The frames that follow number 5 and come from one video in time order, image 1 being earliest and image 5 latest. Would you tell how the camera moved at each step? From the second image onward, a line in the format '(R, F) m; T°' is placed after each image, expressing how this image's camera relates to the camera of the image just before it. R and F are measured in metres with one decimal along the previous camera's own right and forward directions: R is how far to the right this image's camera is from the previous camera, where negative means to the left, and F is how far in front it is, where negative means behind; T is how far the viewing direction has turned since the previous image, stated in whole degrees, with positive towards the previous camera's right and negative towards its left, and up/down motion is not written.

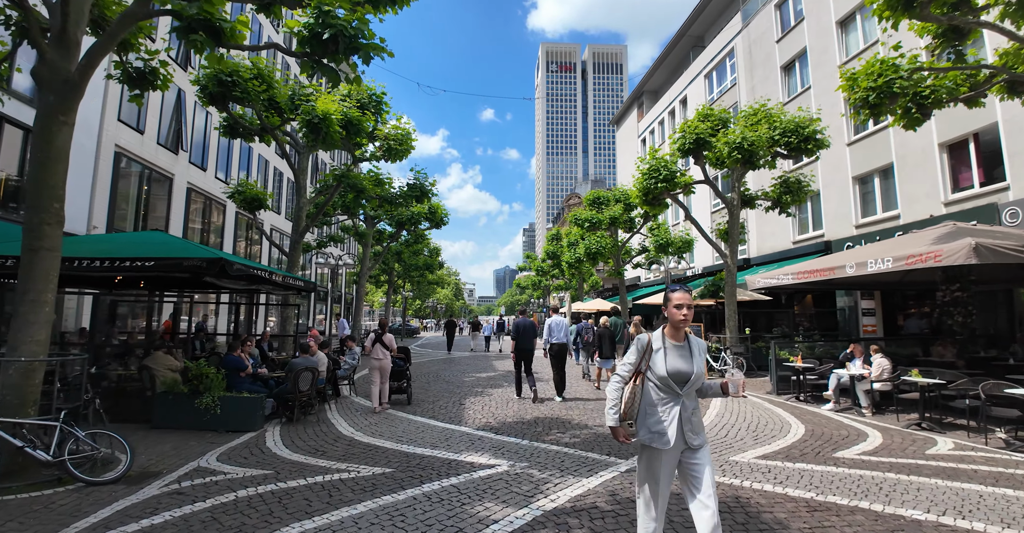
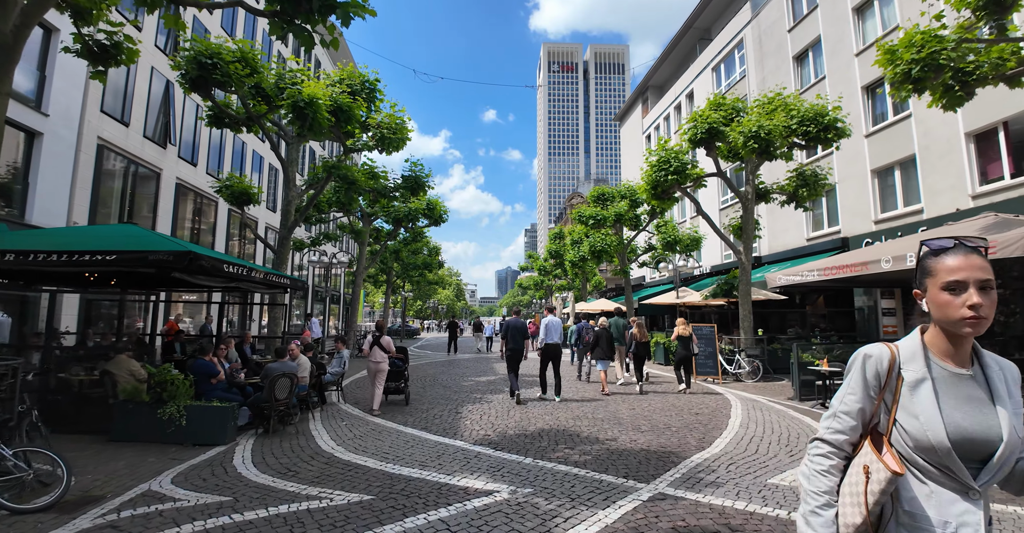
(0.0, +0.8) m; 0°
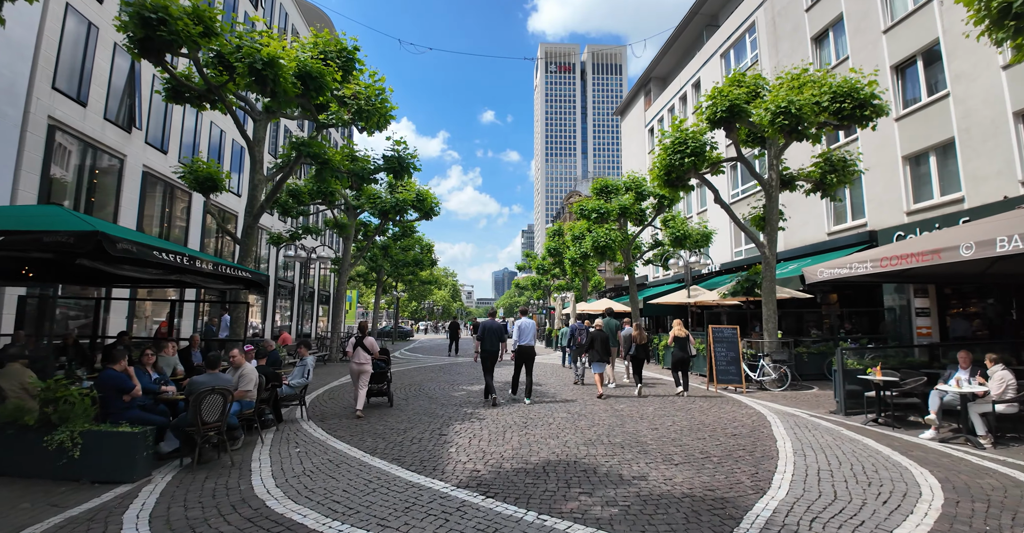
(0.0, +1.5) m; 0°
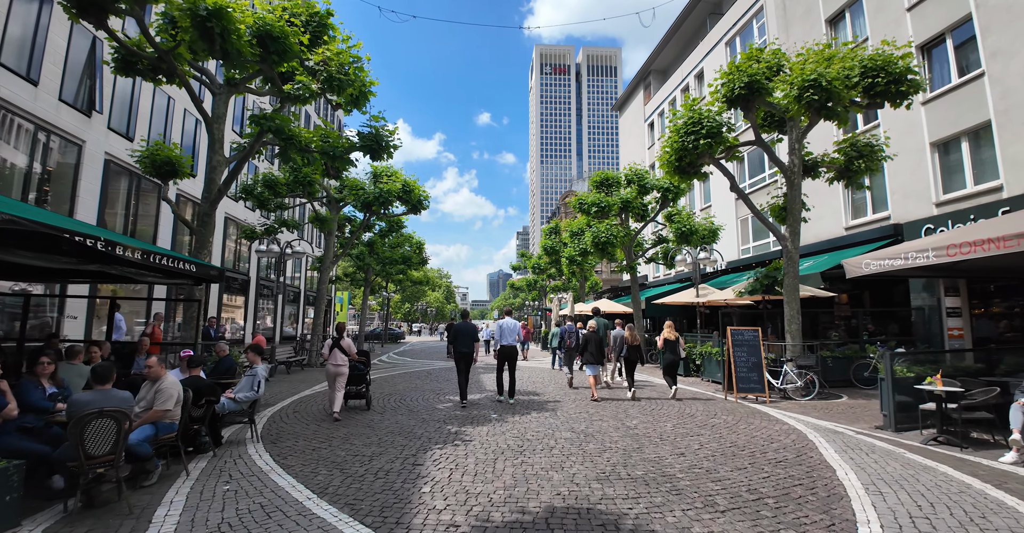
(0.0, +1.3) m; +1°
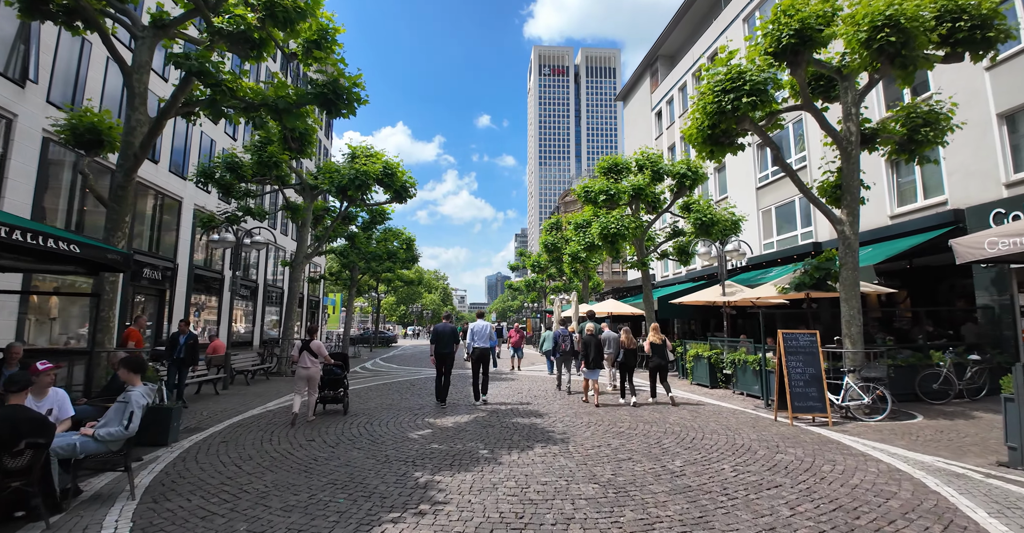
(0.0, +2.0) m; 0°
